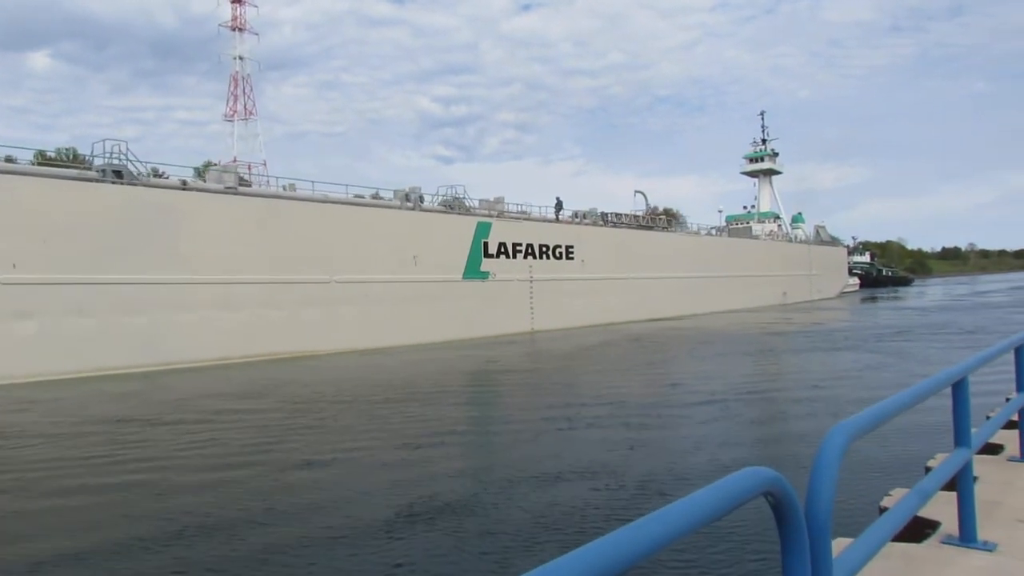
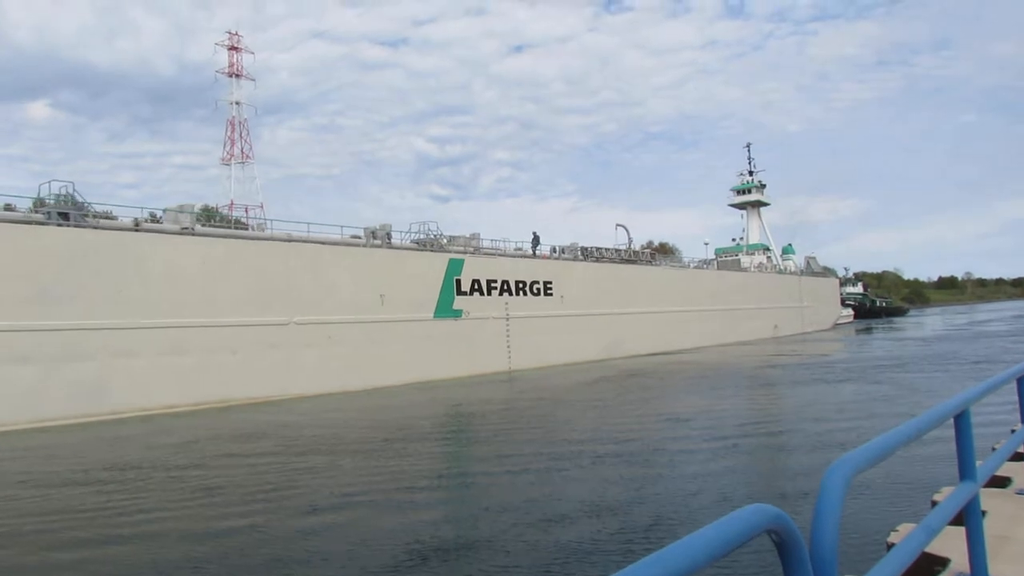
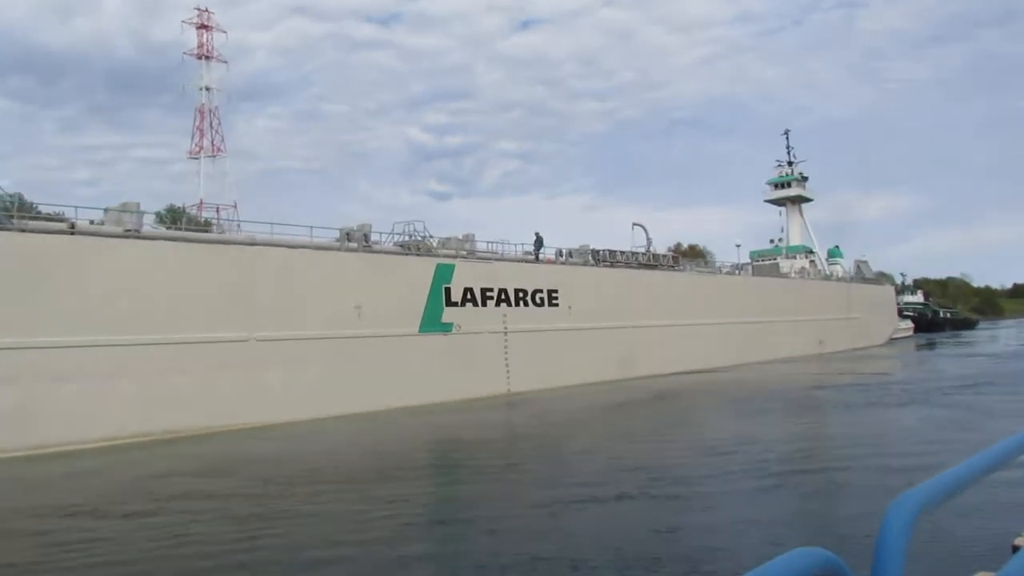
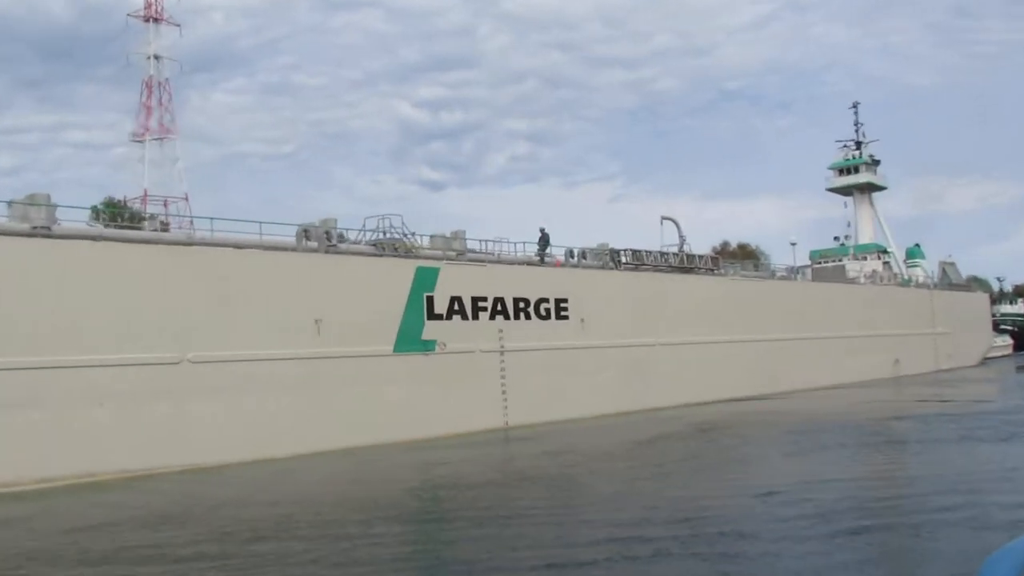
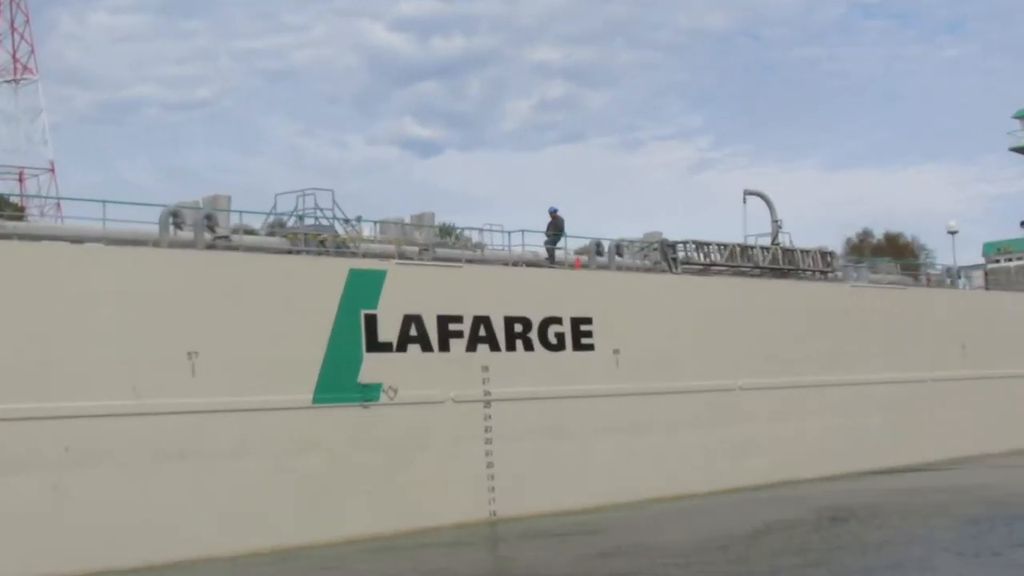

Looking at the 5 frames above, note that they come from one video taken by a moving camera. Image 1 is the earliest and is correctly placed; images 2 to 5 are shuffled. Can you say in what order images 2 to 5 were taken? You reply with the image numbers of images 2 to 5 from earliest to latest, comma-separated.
2, 3, 4, 5
